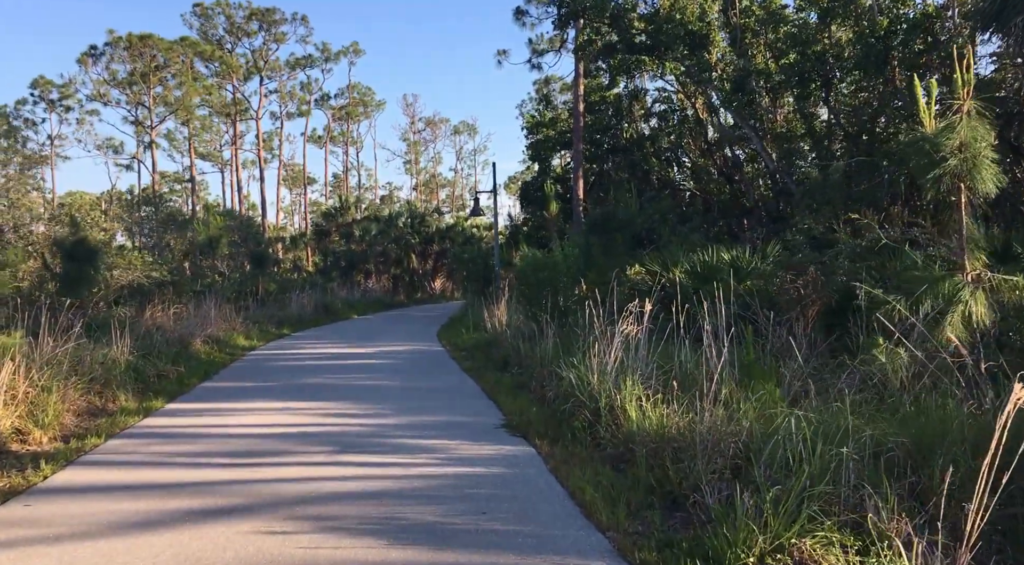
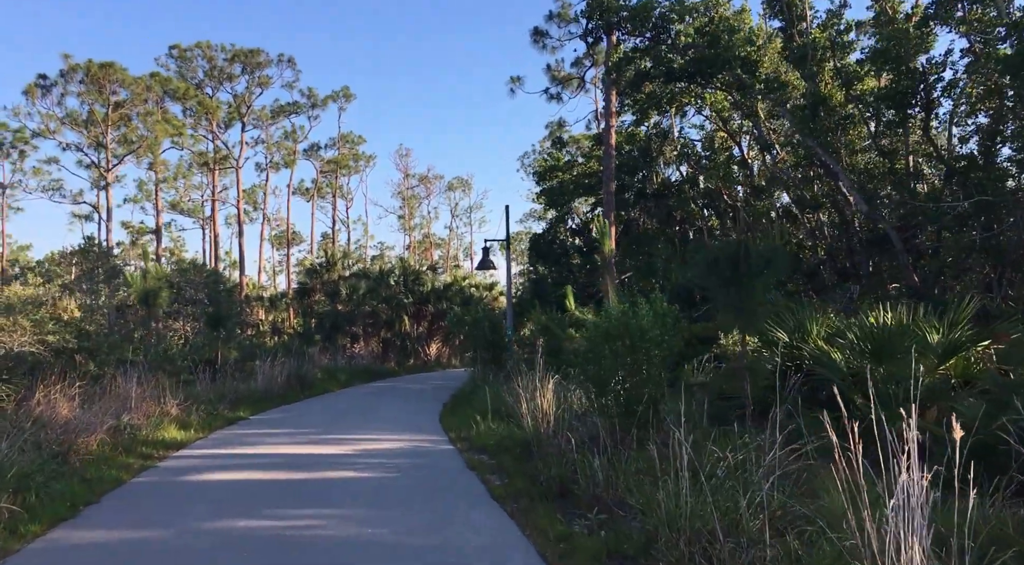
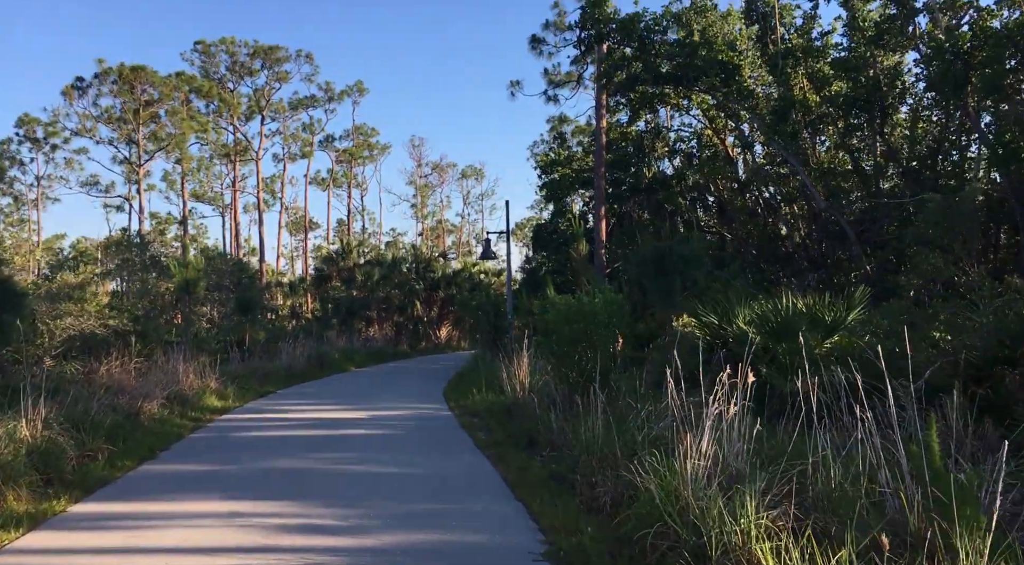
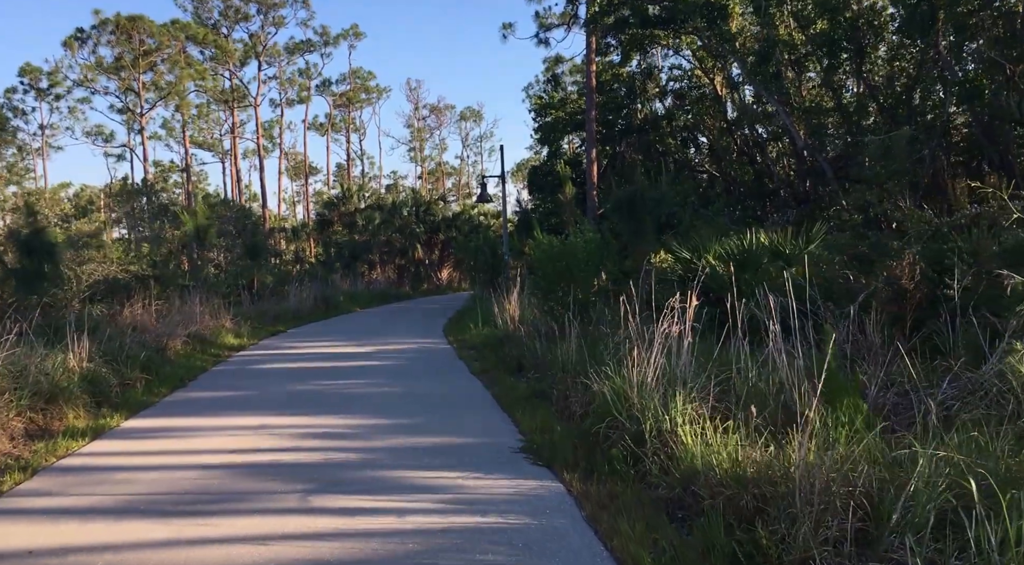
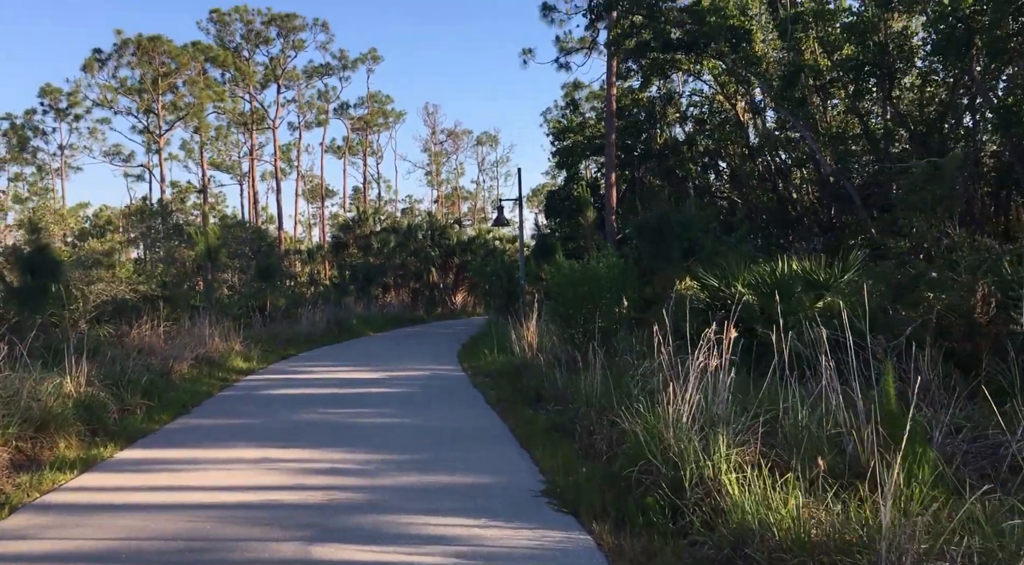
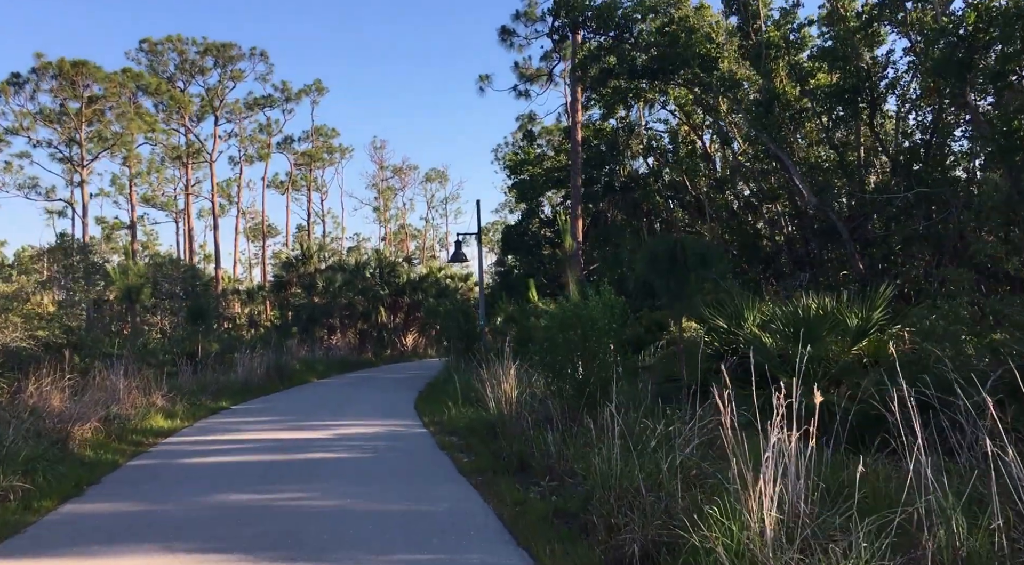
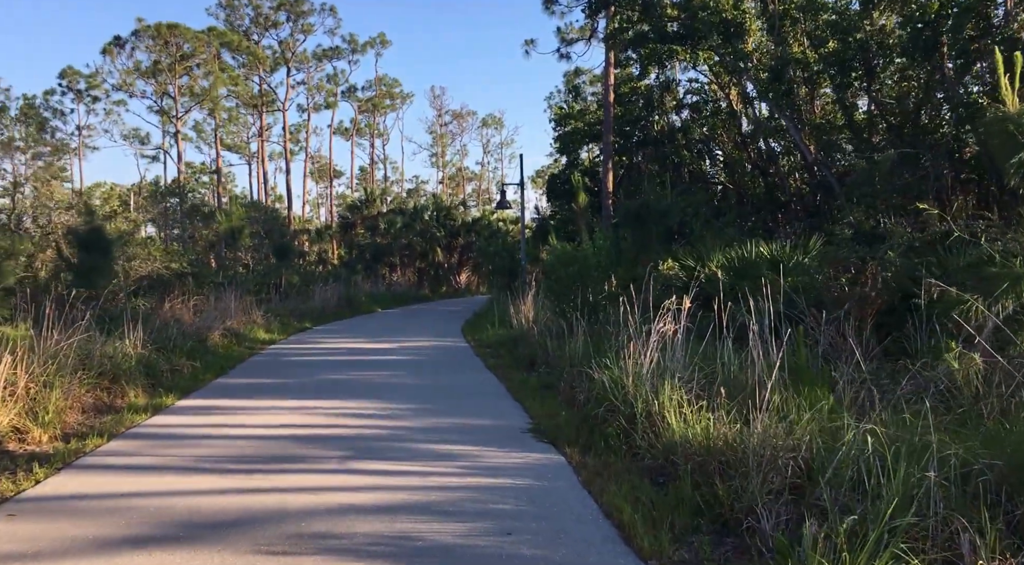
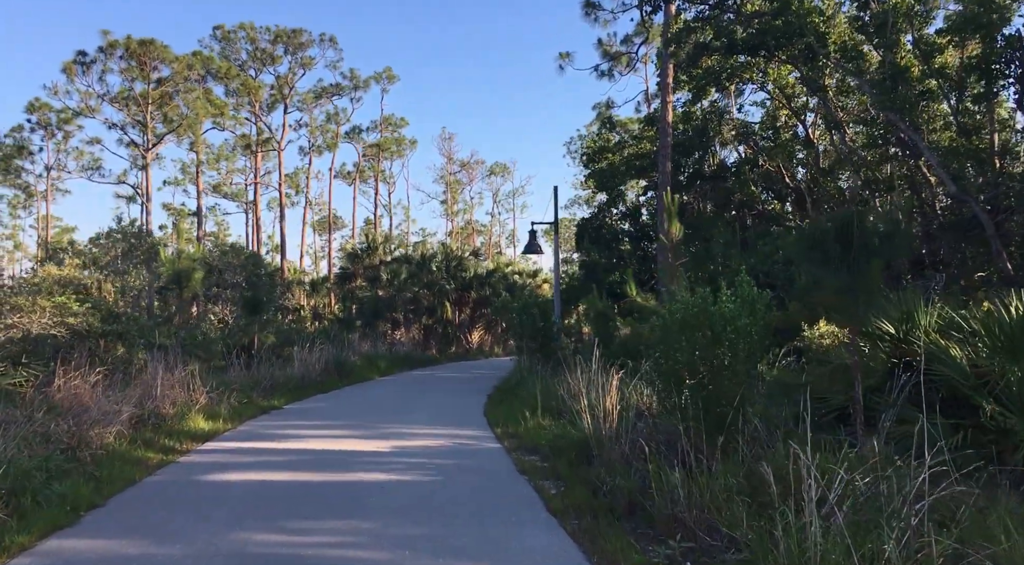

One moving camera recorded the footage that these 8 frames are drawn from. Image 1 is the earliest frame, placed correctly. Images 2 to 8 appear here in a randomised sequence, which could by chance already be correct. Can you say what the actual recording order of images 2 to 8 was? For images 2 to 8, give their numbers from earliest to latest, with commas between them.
7, 4, 5, 3, 6, 2, 8
